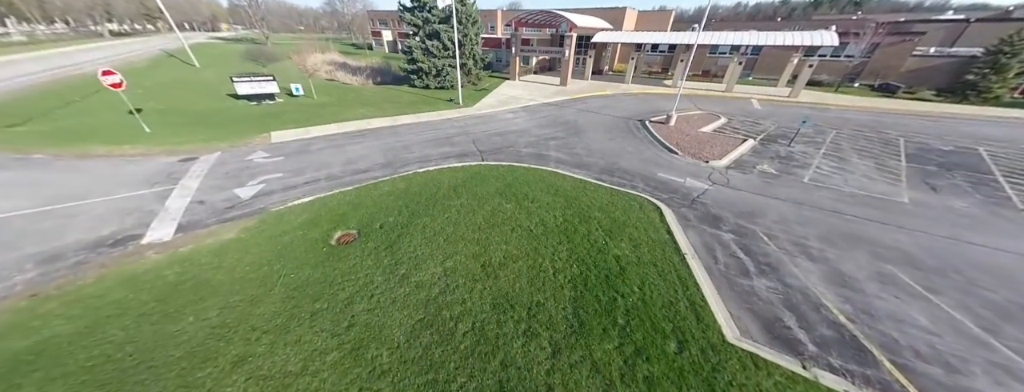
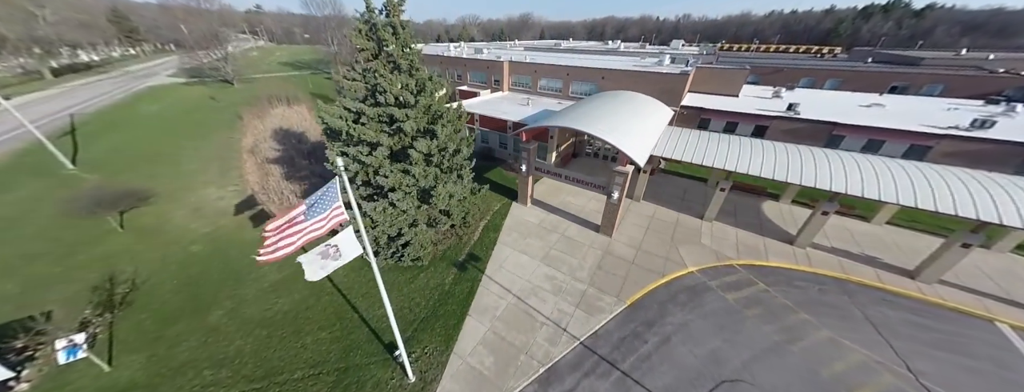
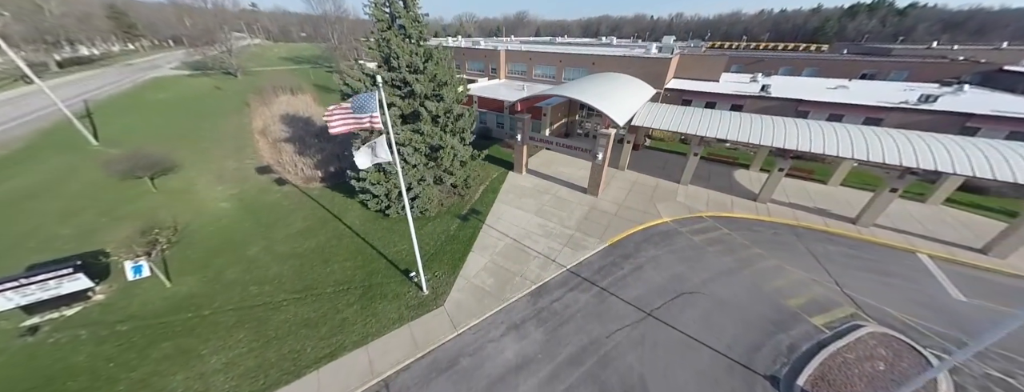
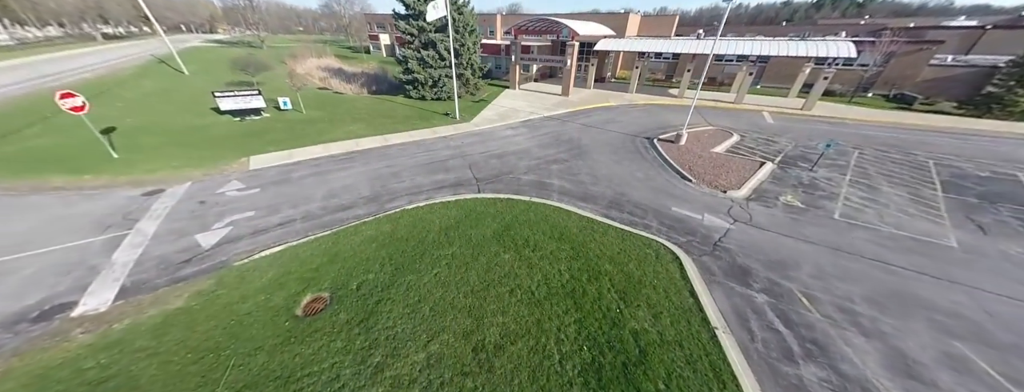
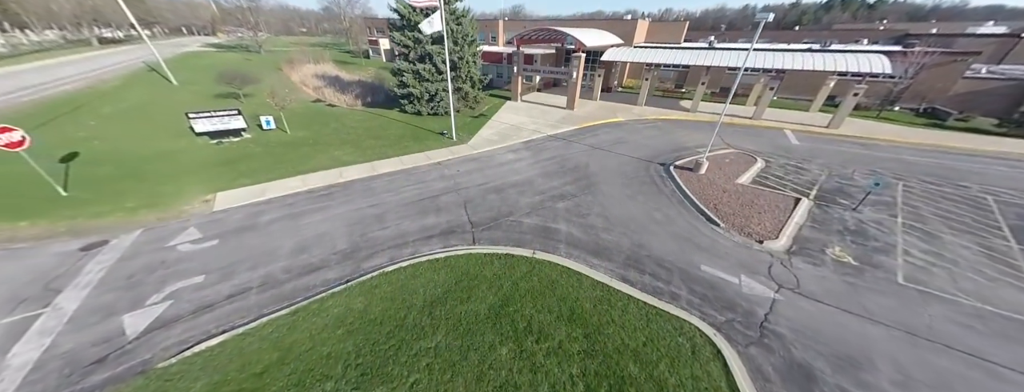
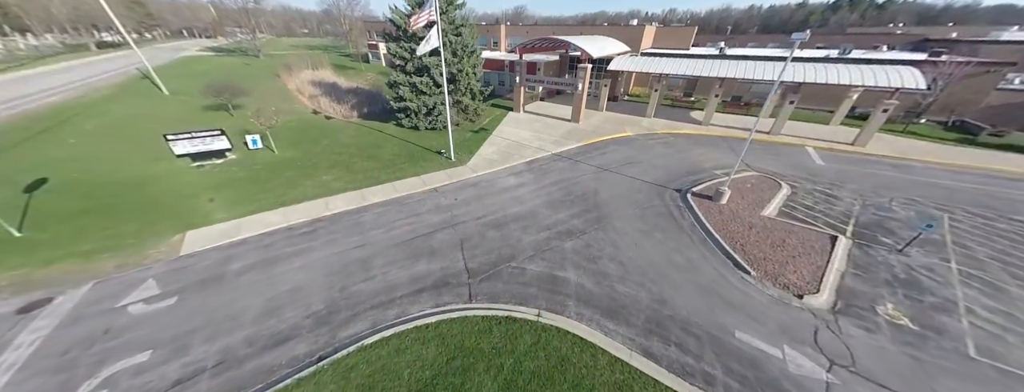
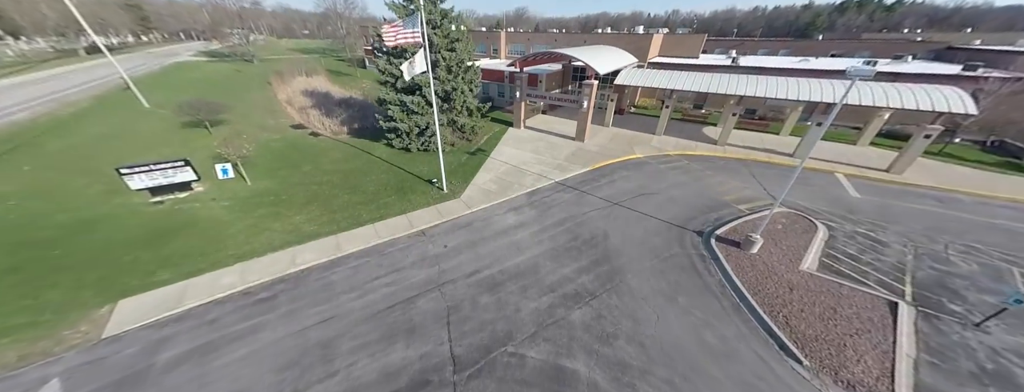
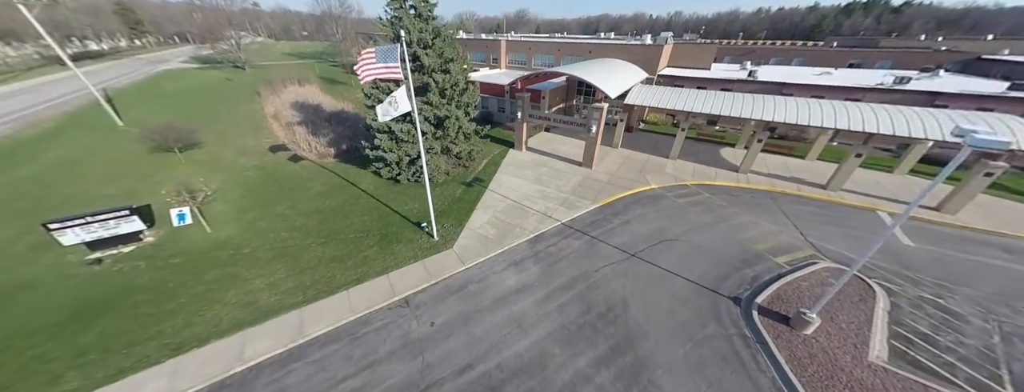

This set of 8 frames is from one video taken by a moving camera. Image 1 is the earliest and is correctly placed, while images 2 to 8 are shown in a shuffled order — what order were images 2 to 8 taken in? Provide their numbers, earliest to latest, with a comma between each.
4, 5, 6, 7, 8, 3, 2
